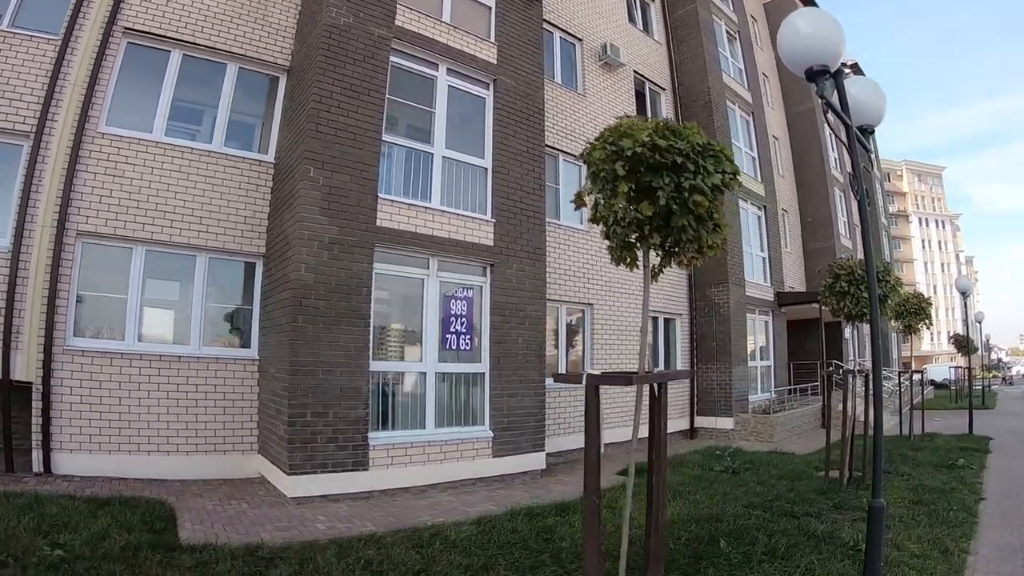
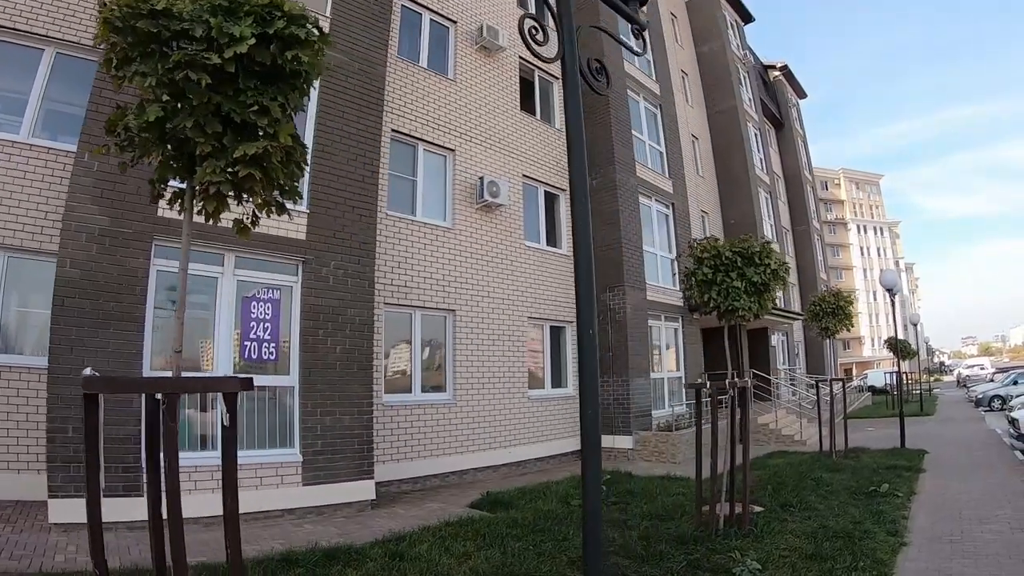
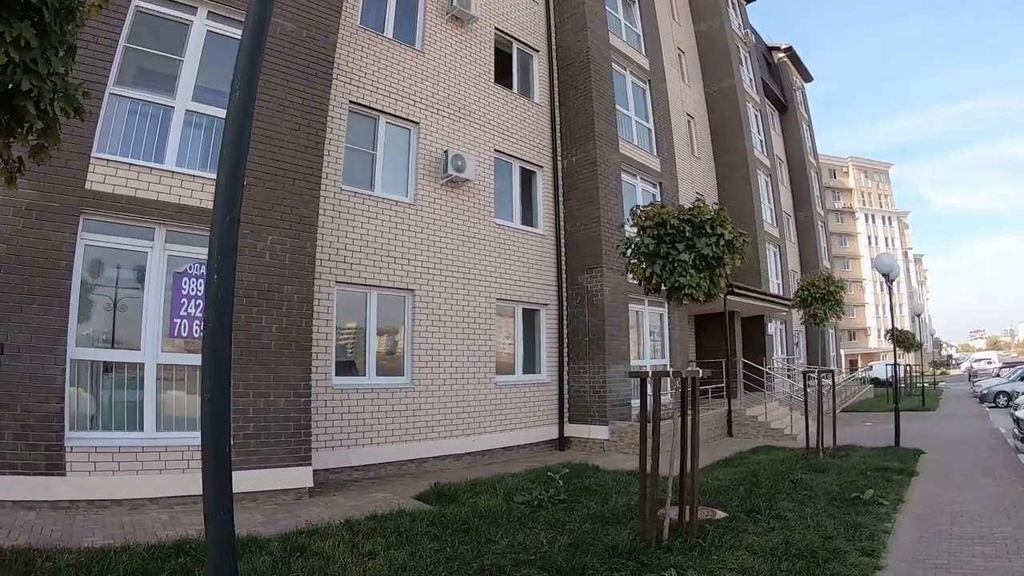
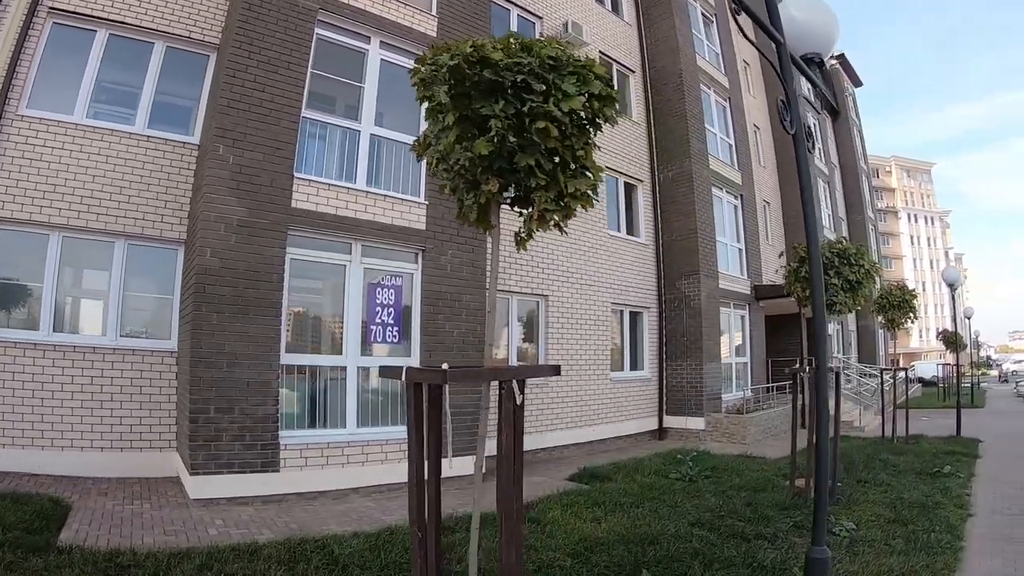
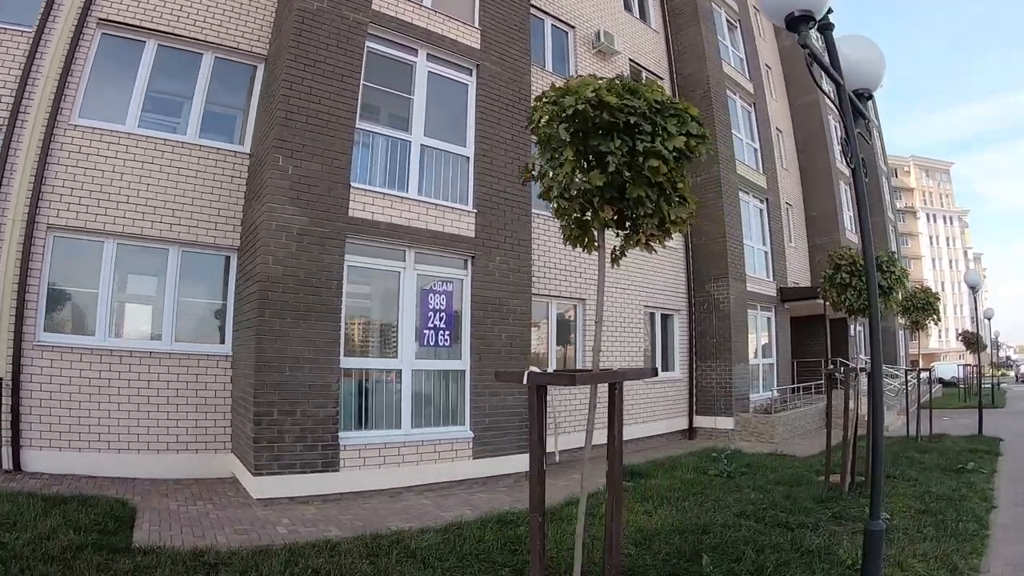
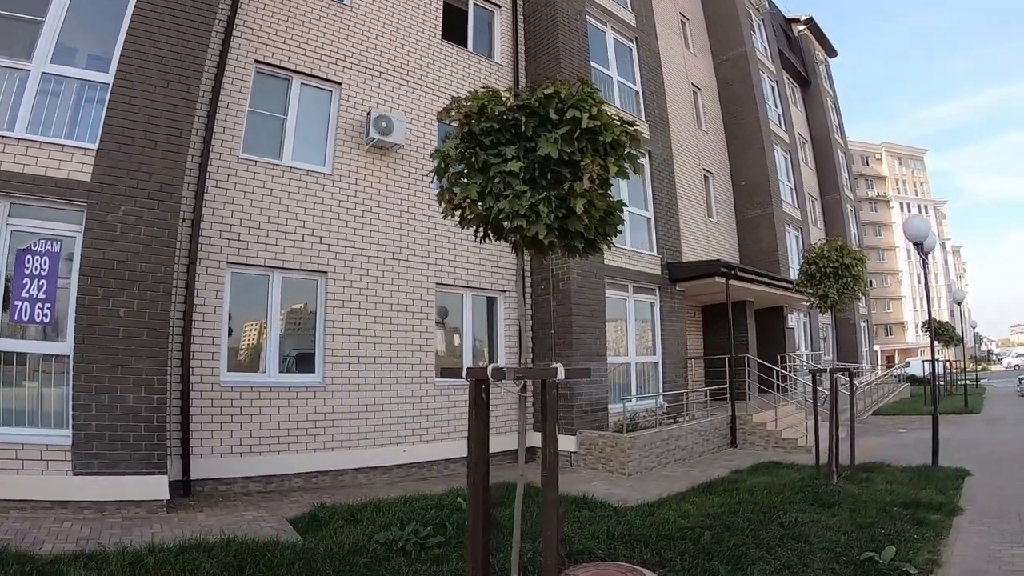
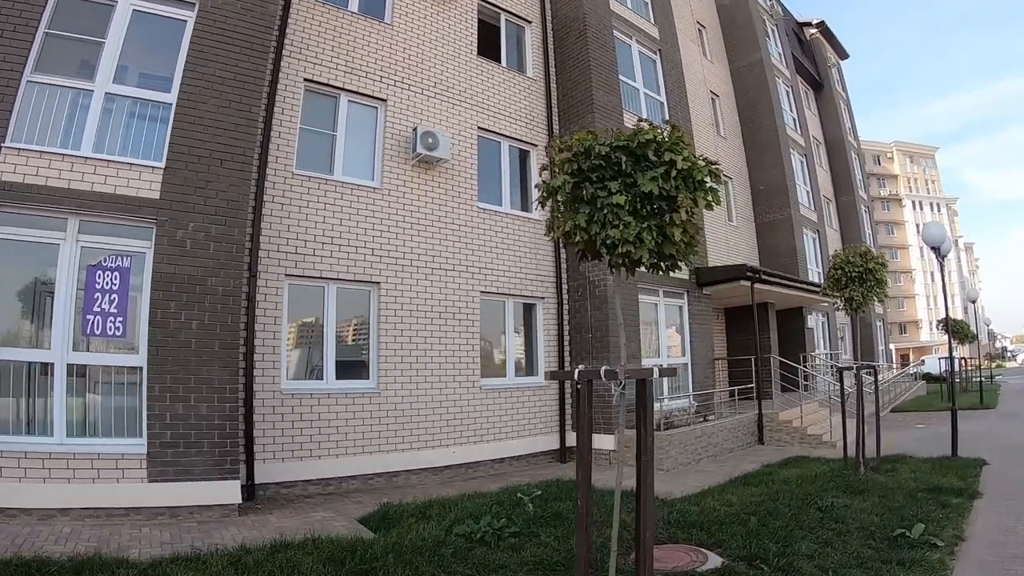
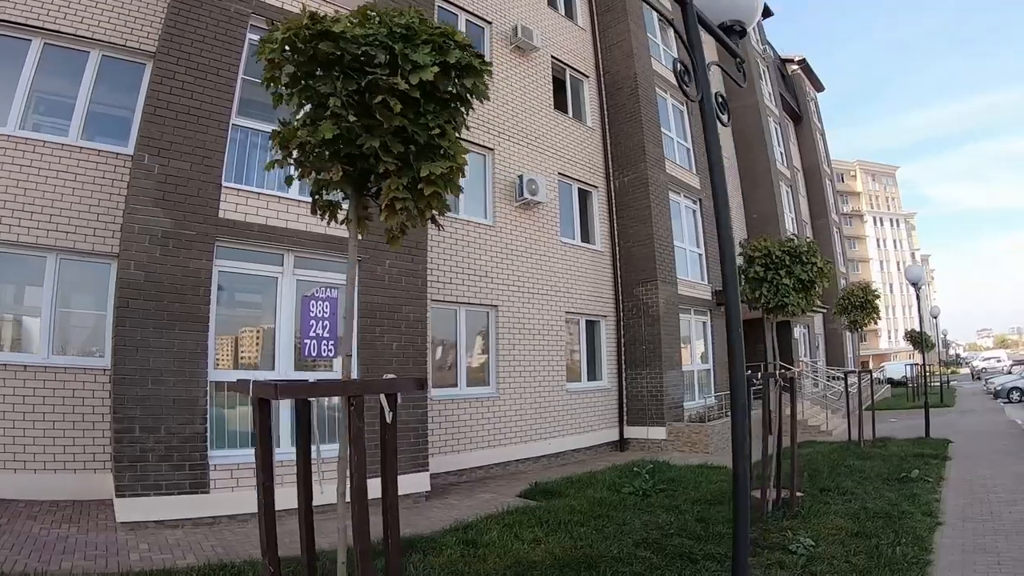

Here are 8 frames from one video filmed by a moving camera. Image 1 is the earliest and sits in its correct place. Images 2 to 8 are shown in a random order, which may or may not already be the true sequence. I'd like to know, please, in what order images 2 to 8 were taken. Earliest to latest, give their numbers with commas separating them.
5, 4, 8, 2, 3, 7, 6
